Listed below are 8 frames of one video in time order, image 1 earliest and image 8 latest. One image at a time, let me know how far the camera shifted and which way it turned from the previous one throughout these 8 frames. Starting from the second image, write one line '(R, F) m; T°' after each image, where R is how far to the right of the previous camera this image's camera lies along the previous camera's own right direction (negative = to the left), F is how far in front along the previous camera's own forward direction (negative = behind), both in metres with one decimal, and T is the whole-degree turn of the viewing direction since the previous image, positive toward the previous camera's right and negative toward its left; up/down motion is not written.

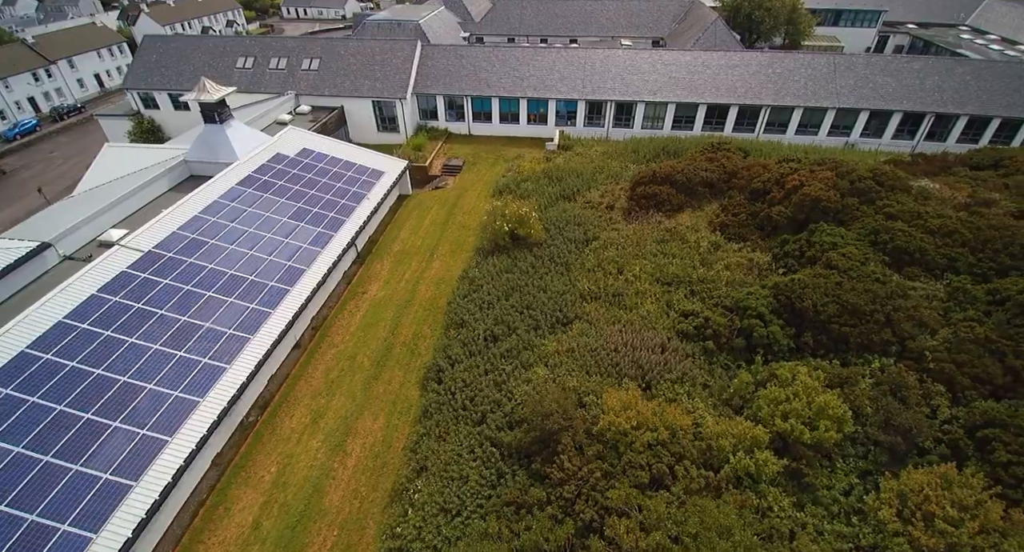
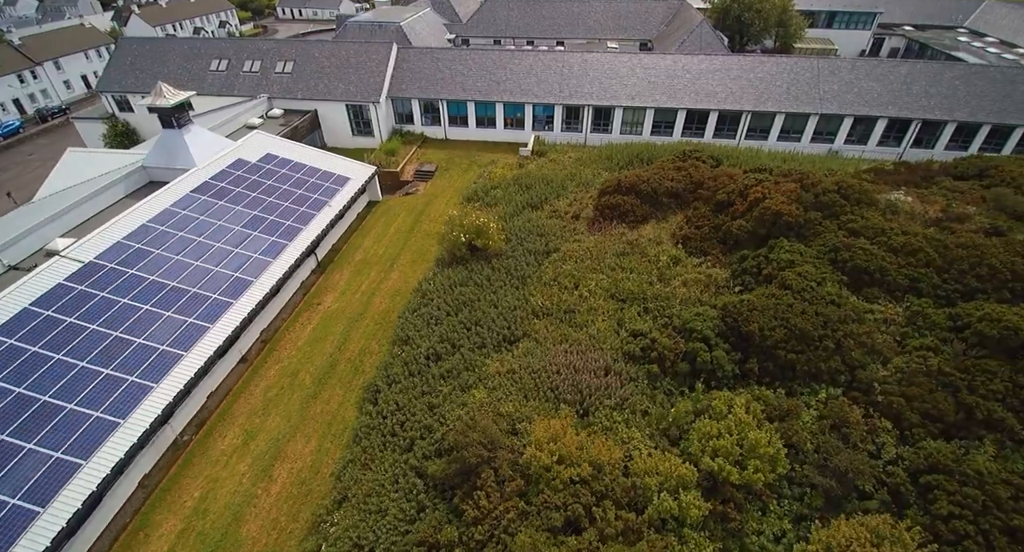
(+2.6, +1.0) m; -1°
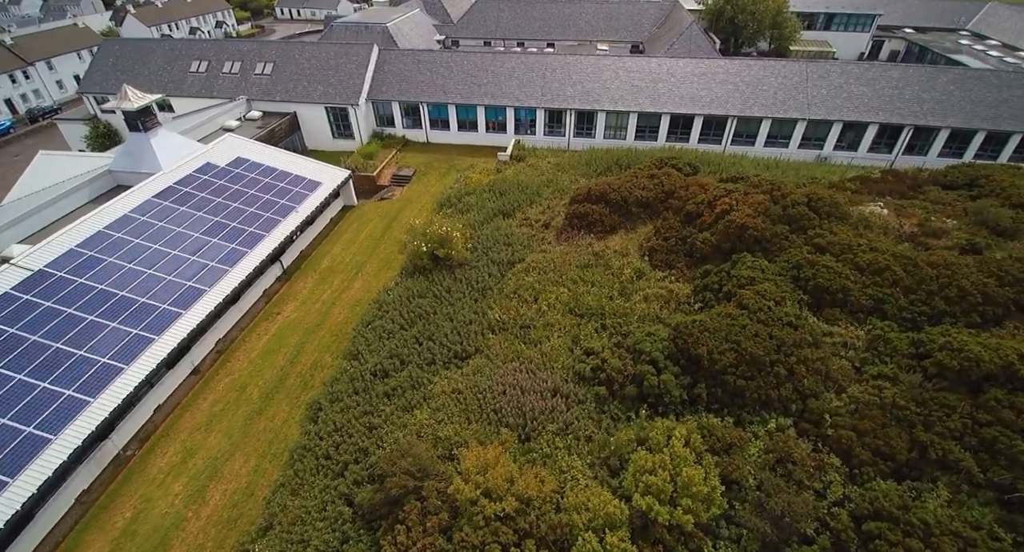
(+2.3, +0.9) m; -1°
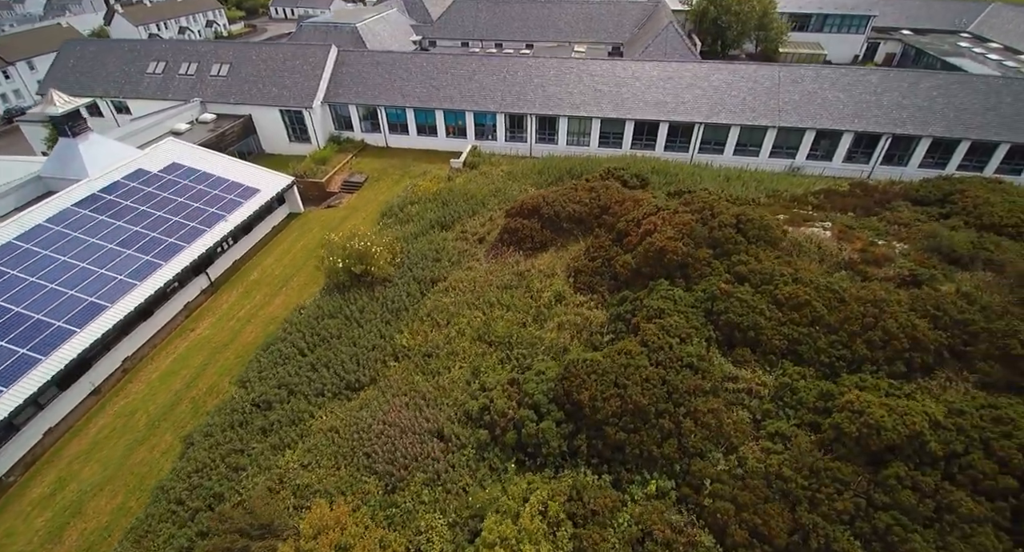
(+4.3, +1.8) m; -1°
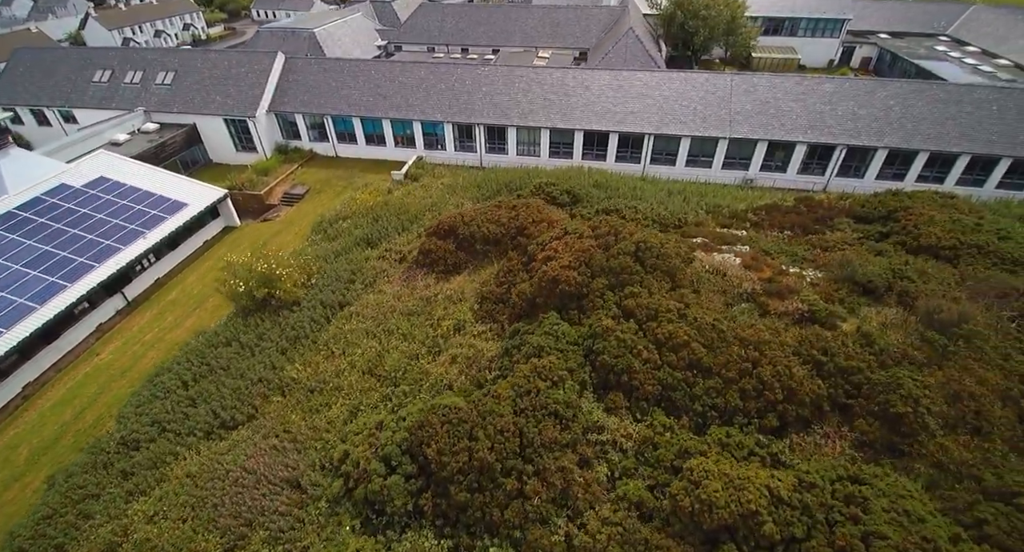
(+4.2, +1.2) m; 0°
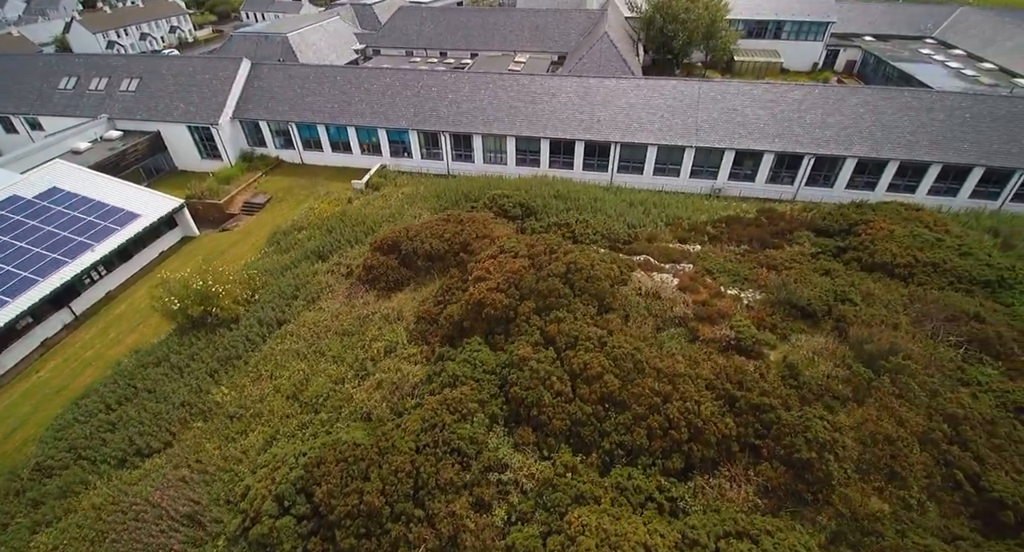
(+2.6, +0.7) m; 0°
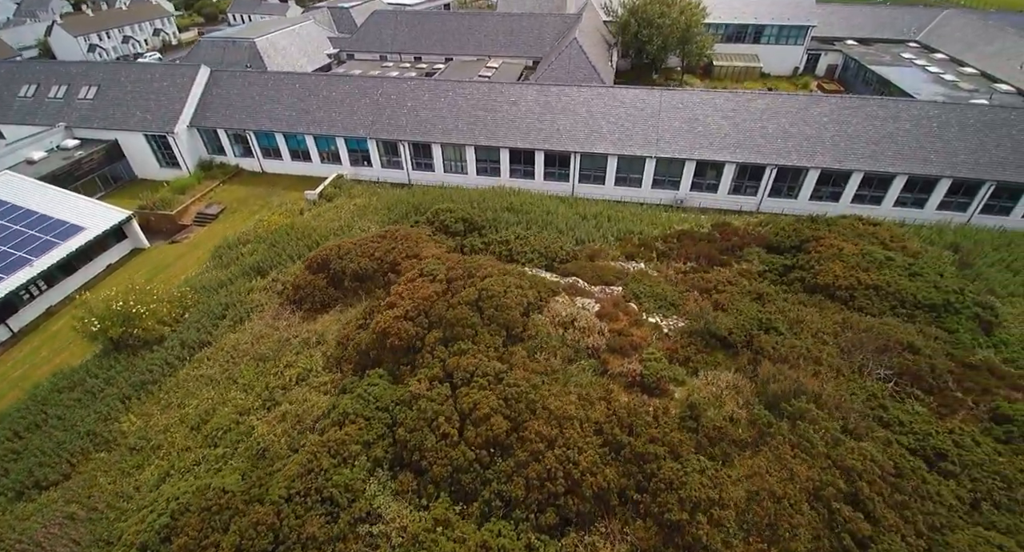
(+3.0, +0.8) m; 0°
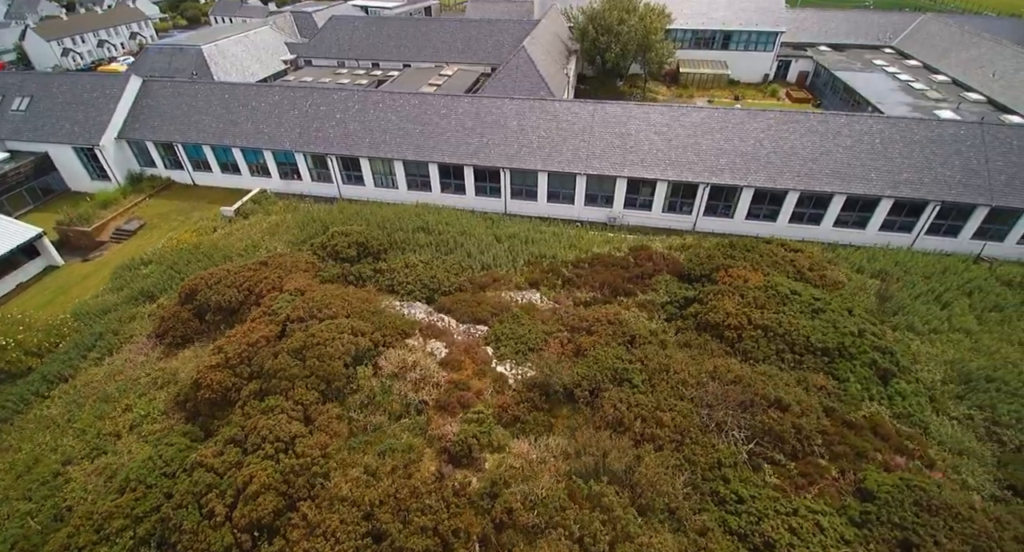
(+5.2, +1.4) m; -1°
